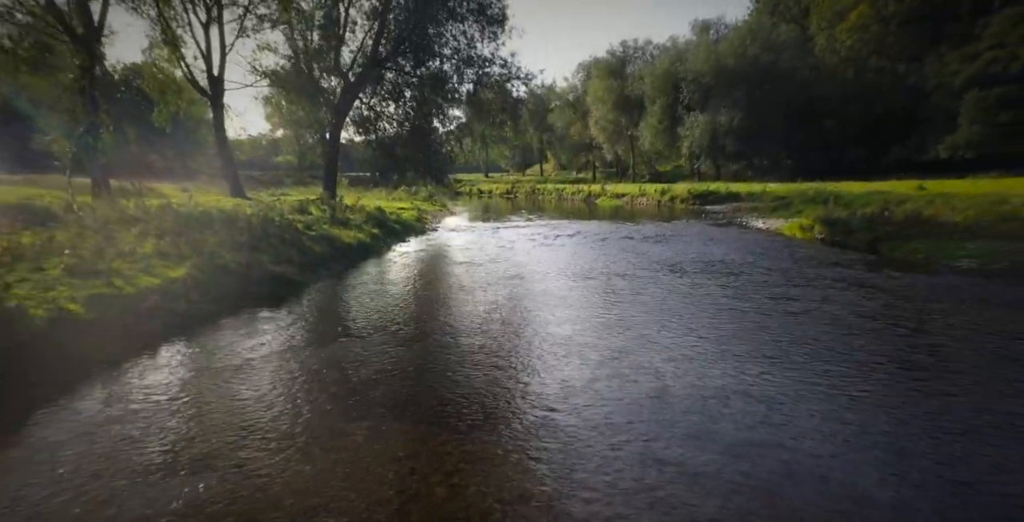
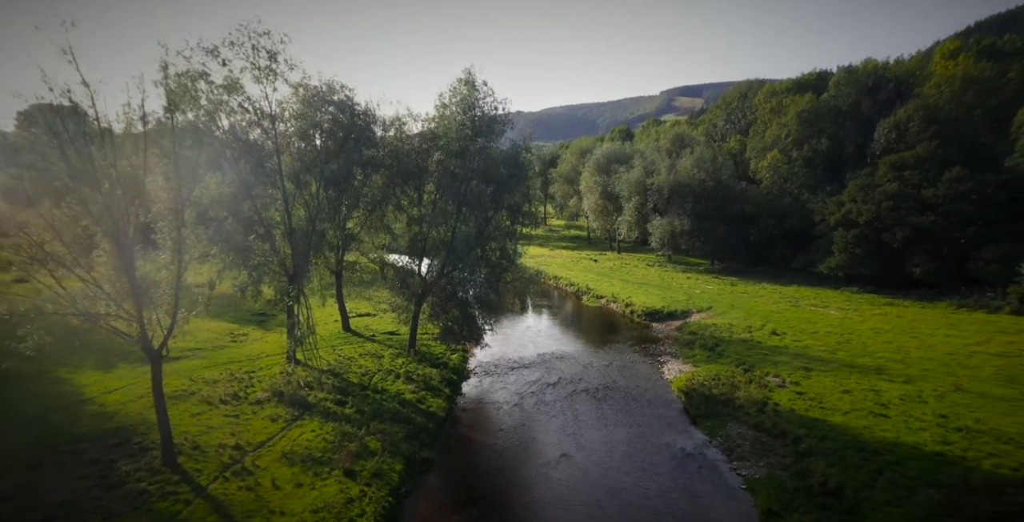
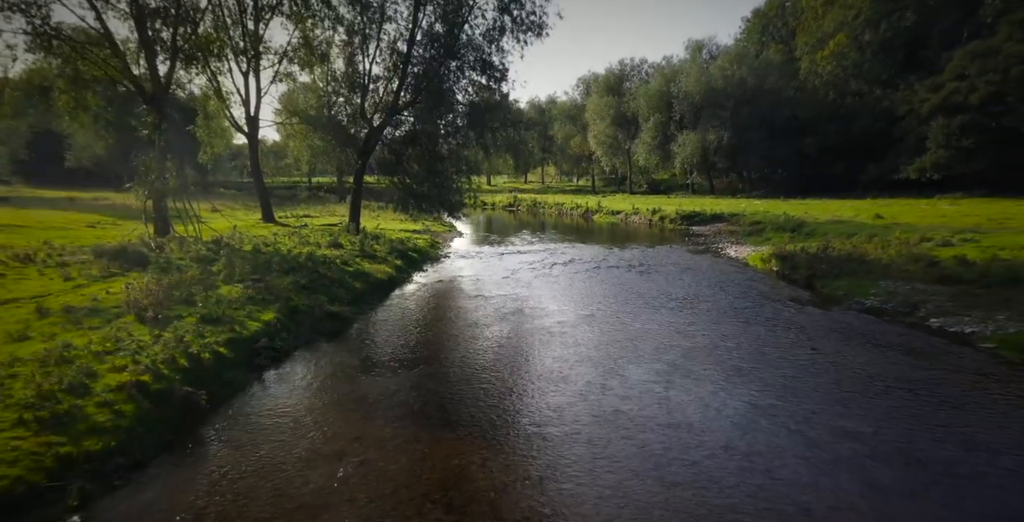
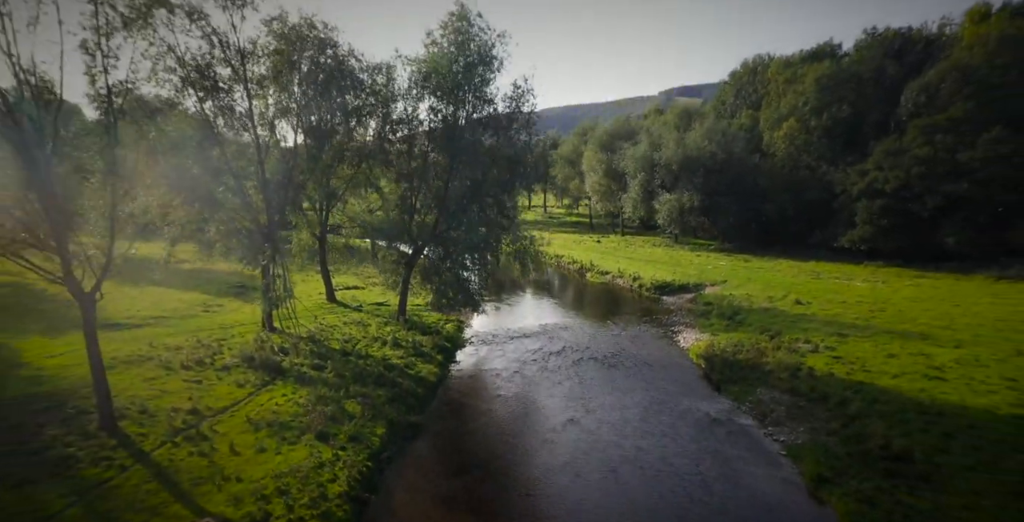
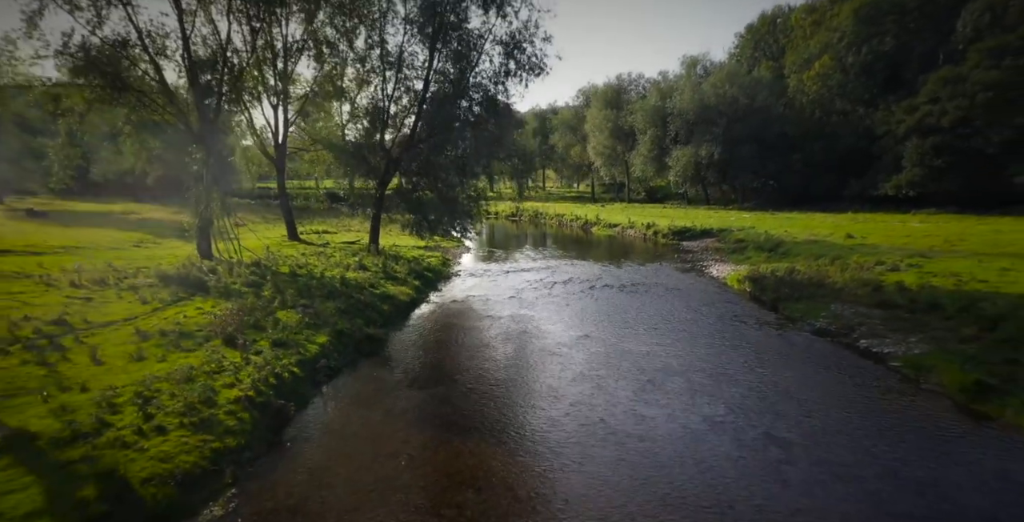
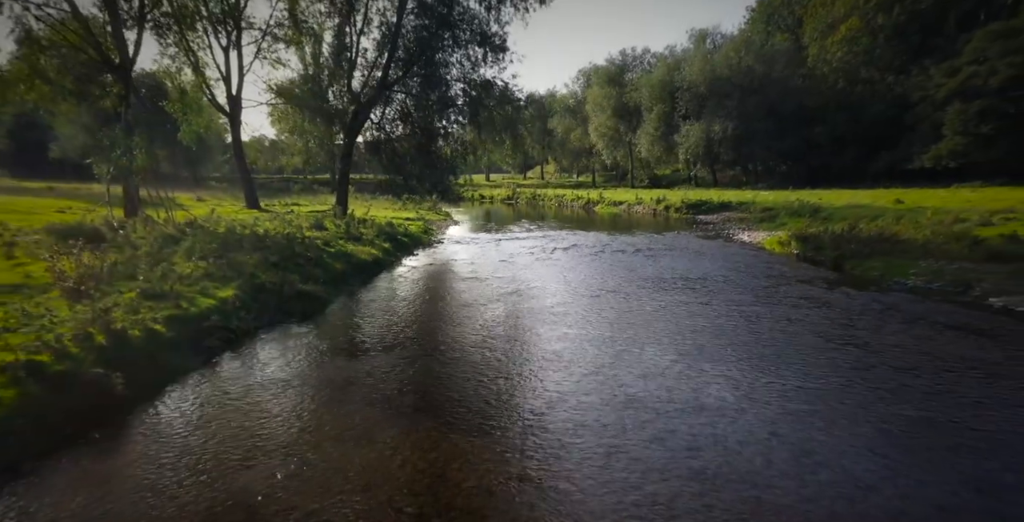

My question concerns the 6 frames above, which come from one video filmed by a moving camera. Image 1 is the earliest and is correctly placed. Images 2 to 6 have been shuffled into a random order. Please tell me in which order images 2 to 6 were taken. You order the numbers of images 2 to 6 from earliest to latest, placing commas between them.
6, 3, 5, 4, 2
